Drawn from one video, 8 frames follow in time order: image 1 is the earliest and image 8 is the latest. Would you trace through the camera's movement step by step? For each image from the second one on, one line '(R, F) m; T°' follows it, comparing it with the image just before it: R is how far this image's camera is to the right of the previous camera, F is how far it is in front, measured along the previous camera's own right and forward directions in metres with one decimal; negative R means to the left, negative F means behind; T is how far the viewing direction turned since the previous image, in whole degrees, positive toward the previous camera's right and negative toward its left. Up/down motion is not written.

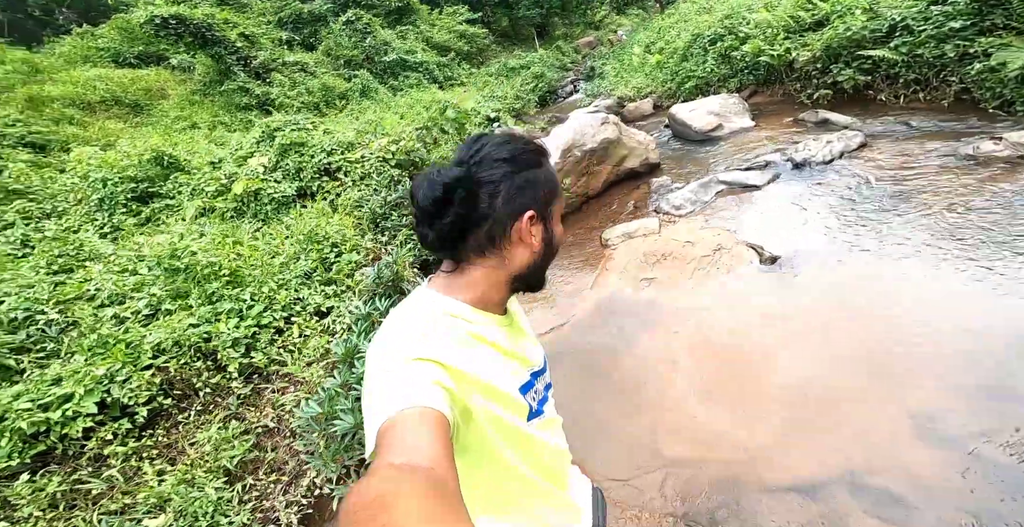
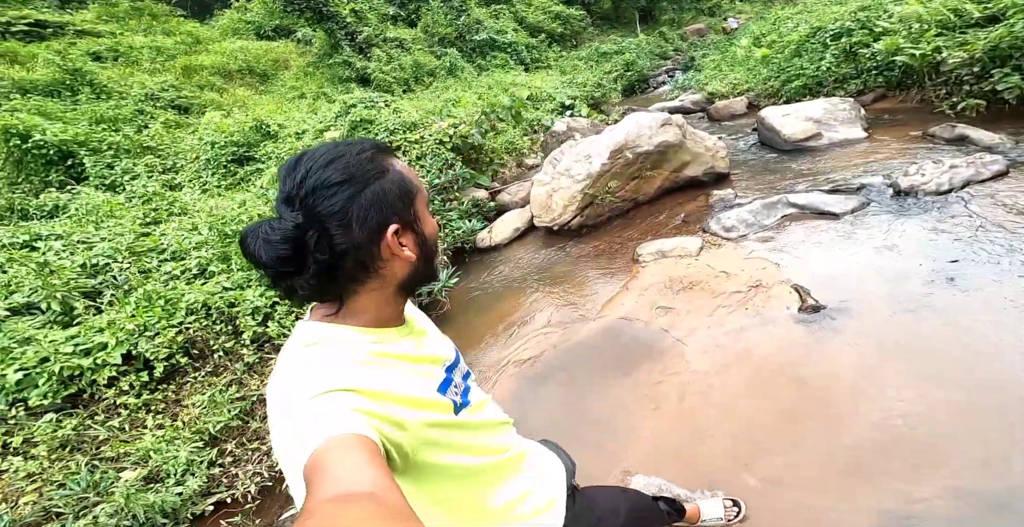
(+0.9, +0.3) m; -12°
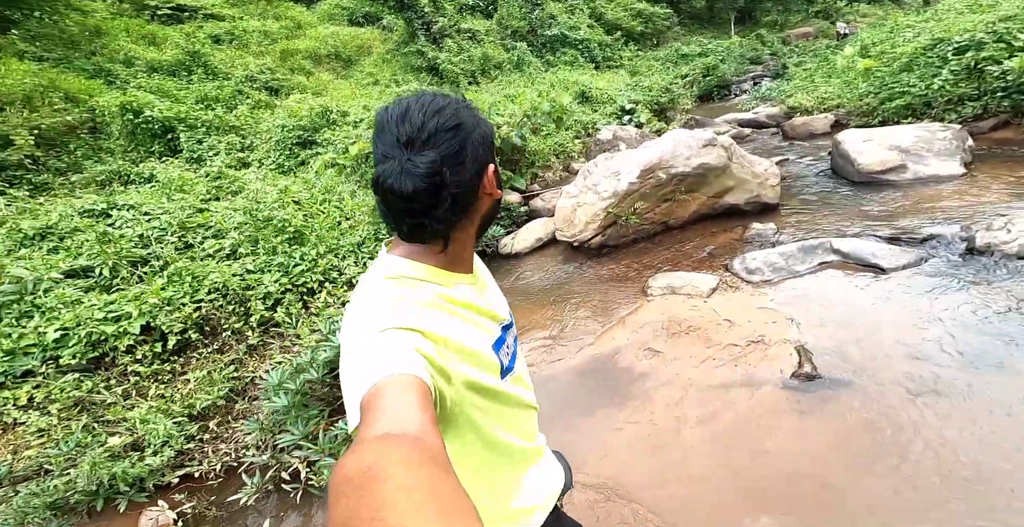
(+0.8, +0.3) m; -10°
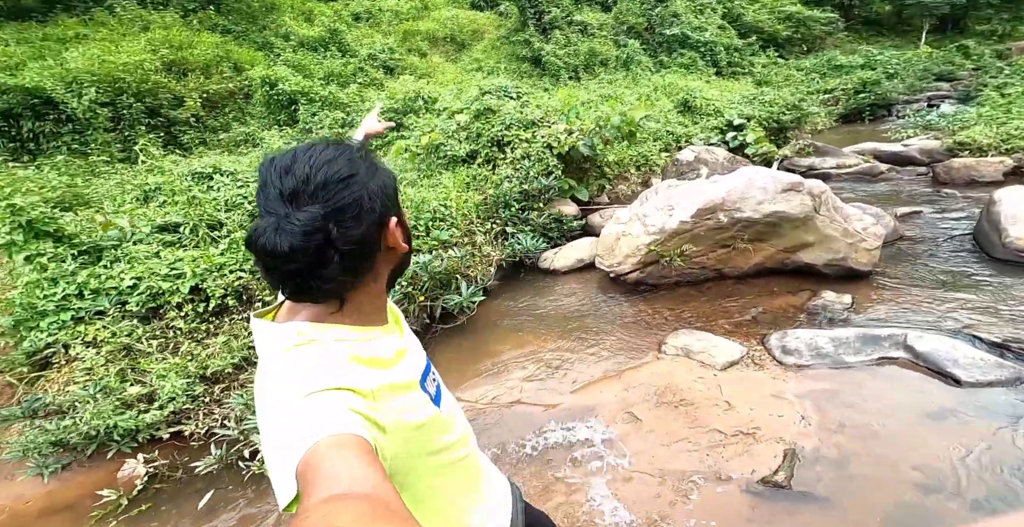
(+1.0, +0.5) m; -14°
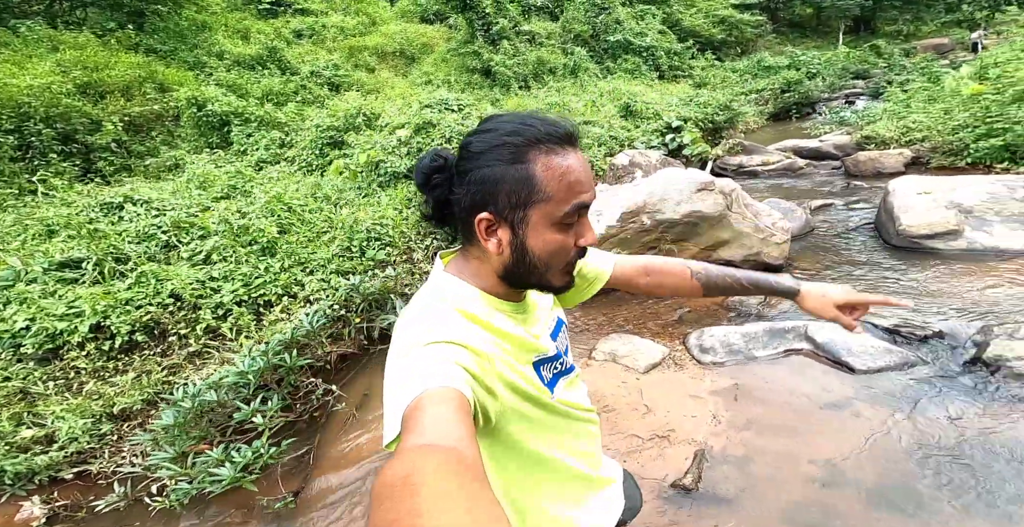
(+0.3, 0.0) m; +4°
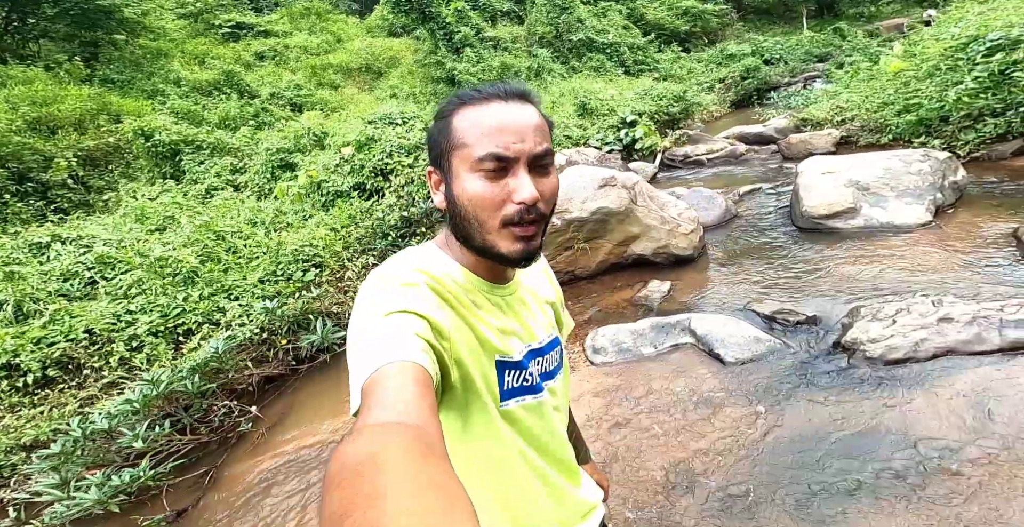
(+0.8, +0.1) m; 0°
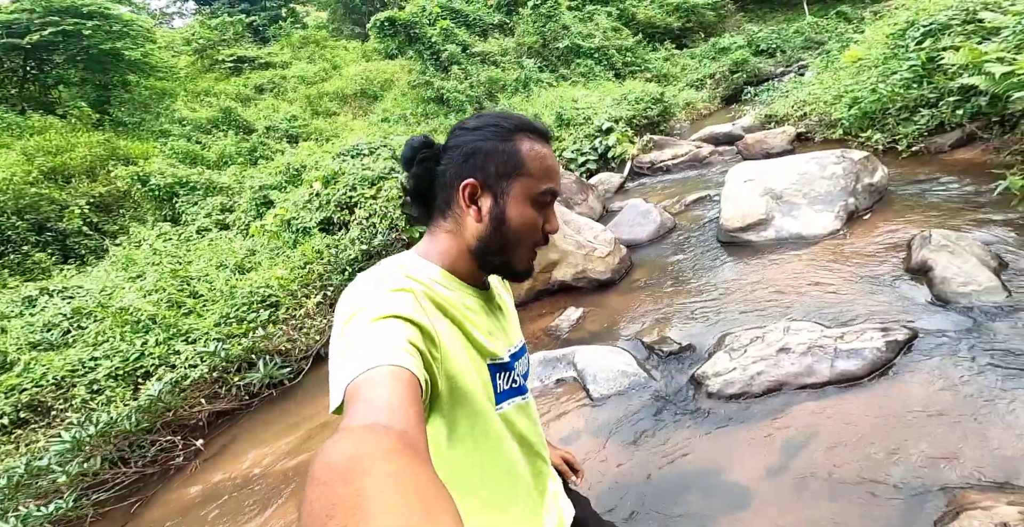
(+0.9, 0.0) m; -3°
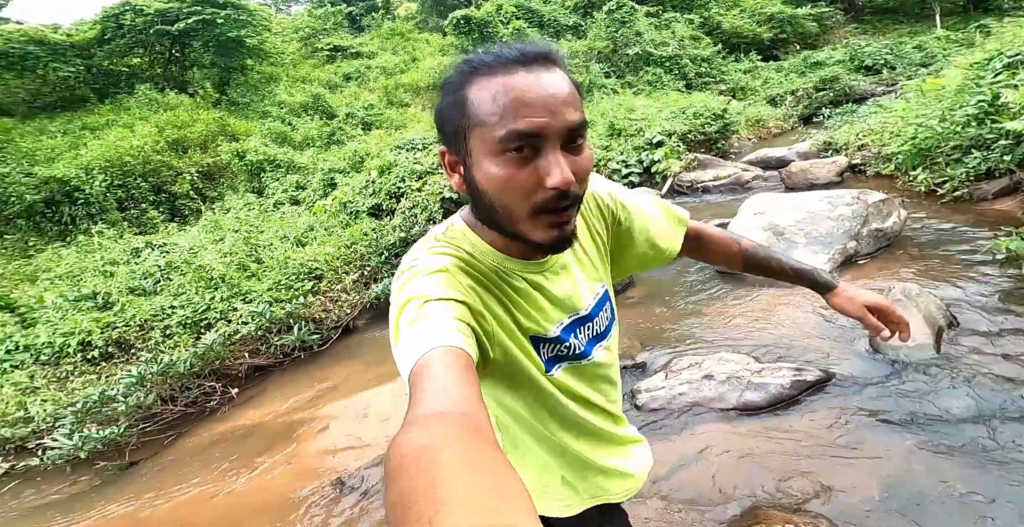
(+0.5, -0.3) m; -6°
